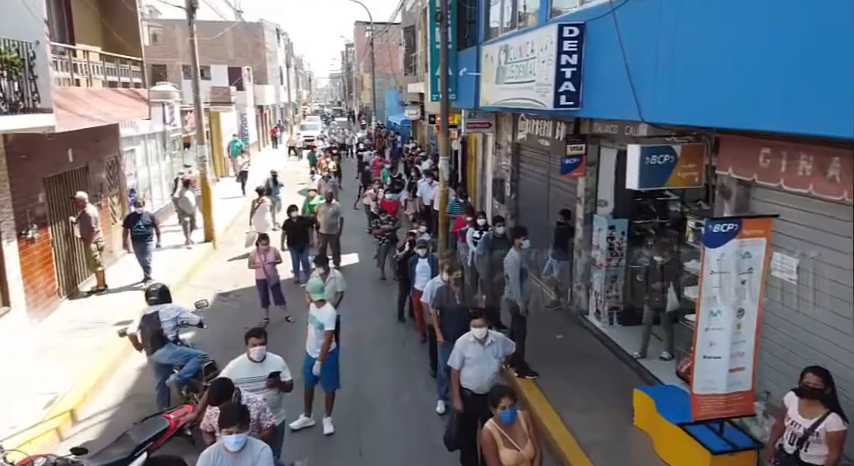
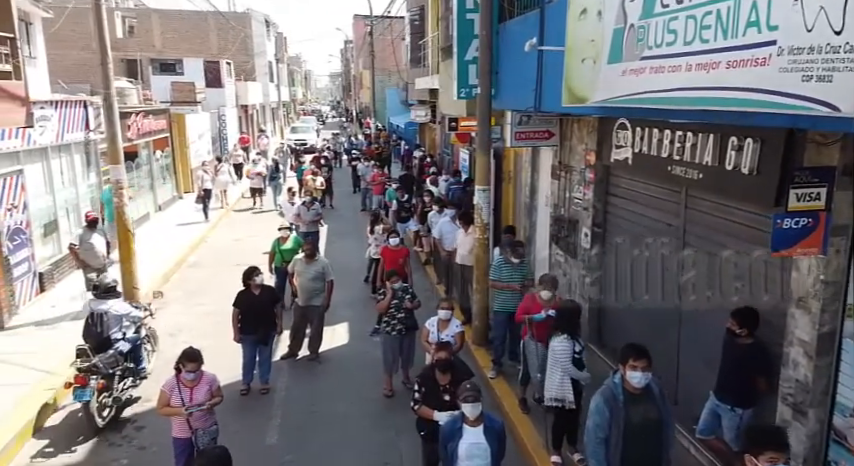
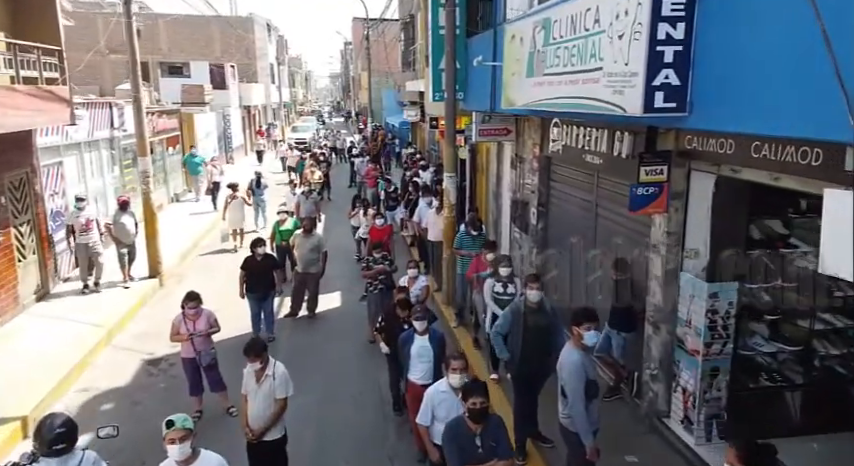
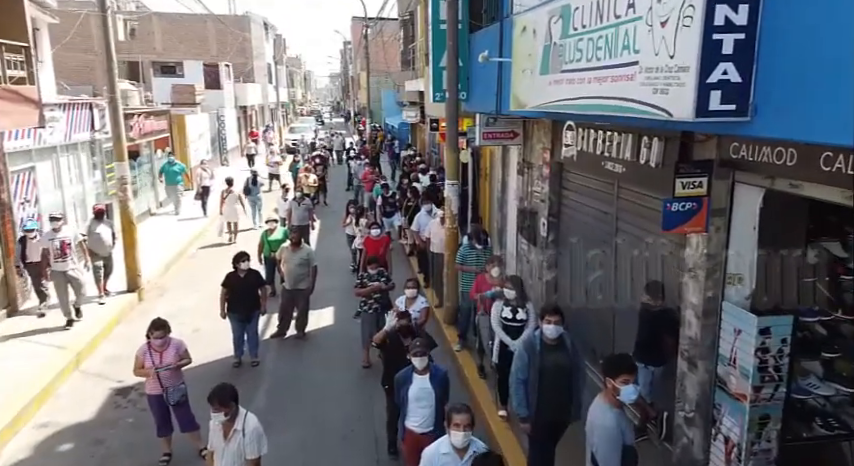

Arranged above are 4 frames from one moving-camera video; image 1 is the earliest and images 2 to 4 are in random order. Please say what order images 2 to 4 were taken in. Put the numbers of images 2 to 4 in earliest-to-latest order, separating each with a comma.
3, 4, 2
